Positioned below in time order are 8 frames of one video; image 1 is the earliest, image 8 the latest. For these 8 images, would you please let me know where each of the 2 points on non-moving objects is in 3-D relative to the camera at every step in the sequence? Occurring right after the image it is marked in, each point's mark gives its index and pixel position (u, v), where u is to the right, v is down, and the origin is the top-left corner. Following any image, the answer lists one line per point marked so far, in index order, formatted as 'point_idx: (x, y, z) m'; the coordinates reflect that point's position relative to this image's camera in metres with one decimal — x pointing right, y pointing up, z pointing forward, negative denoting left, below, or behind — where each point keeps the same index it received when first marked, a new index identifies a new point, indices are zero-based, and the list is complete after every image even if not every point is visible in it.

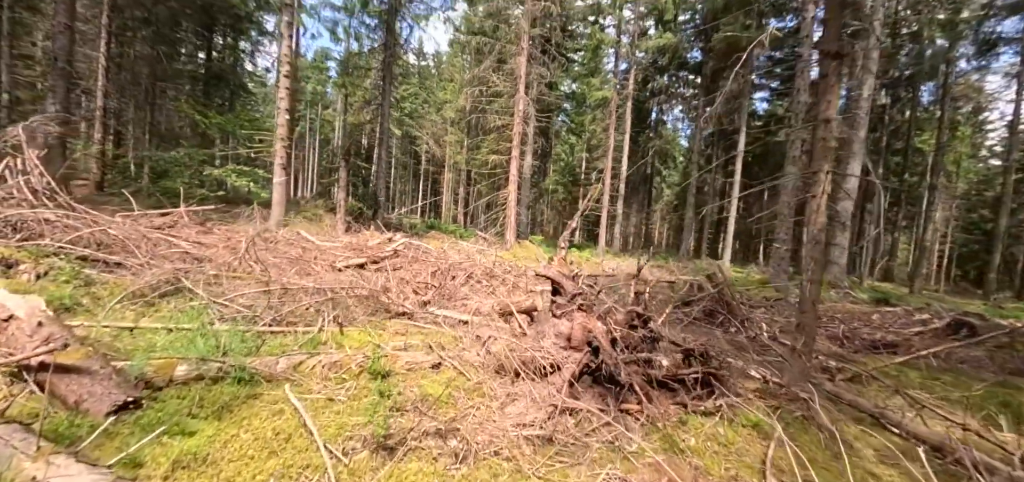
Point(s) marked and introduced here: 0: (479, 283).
0: (-0.5, -0.6, +5.9) m
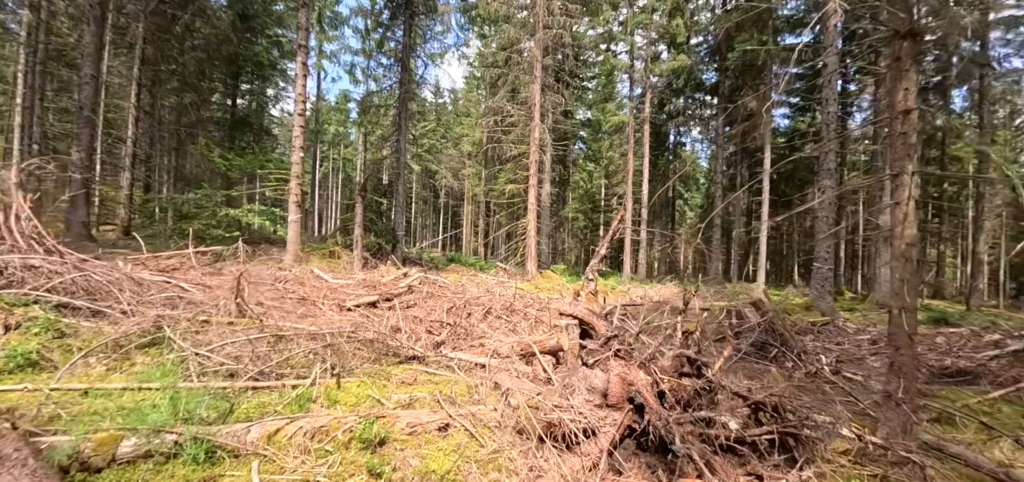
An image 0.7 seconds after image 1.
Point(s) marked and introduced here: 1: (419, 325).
0: (-0.2, -1.0, +5.4) m
1: (-1.0, -0.9, +4.6) m
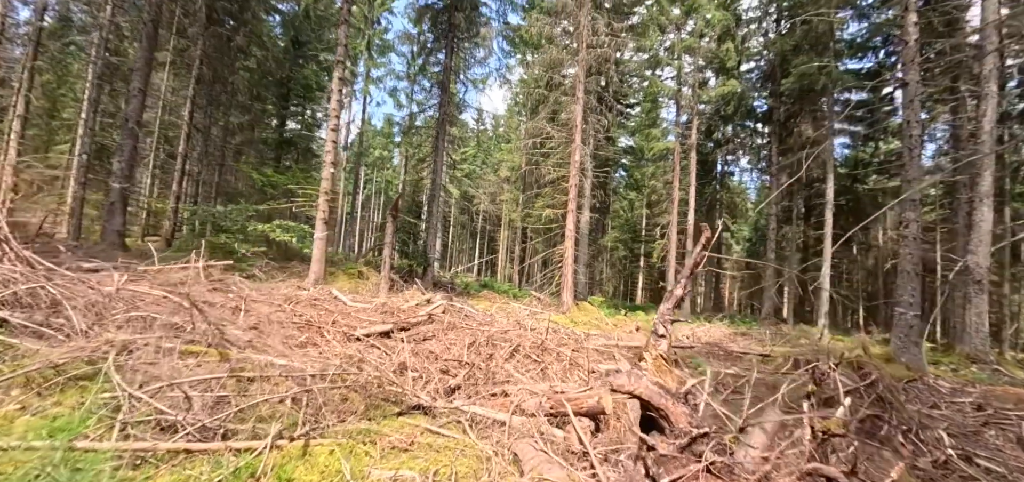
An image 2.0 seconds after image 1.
0: (+0.1, -1.3, +4.7) m
1: (-0.7, -1.1, +3.9) m
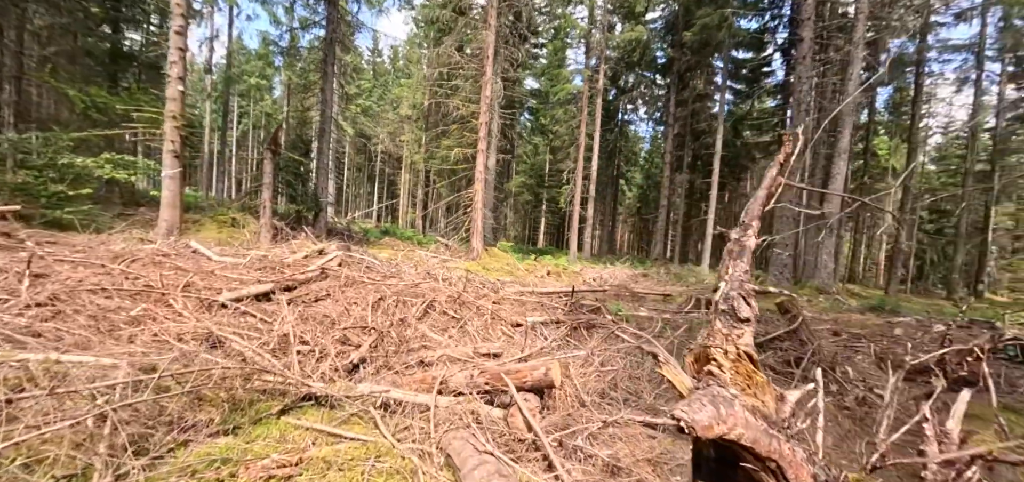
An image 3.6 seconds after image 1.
0: (-0.7, -0.7, +4.1) m
1: (-1.3, -0.7, +3.1) m
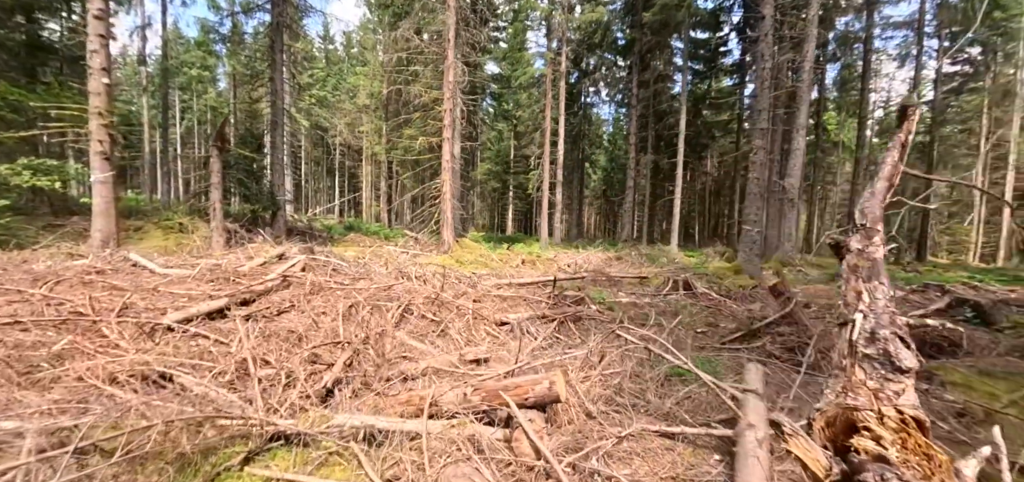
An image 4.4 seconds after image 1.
0: (-0.8, -0.7, +3.8) m
1: (-1.4, -0.7, +2.8) m
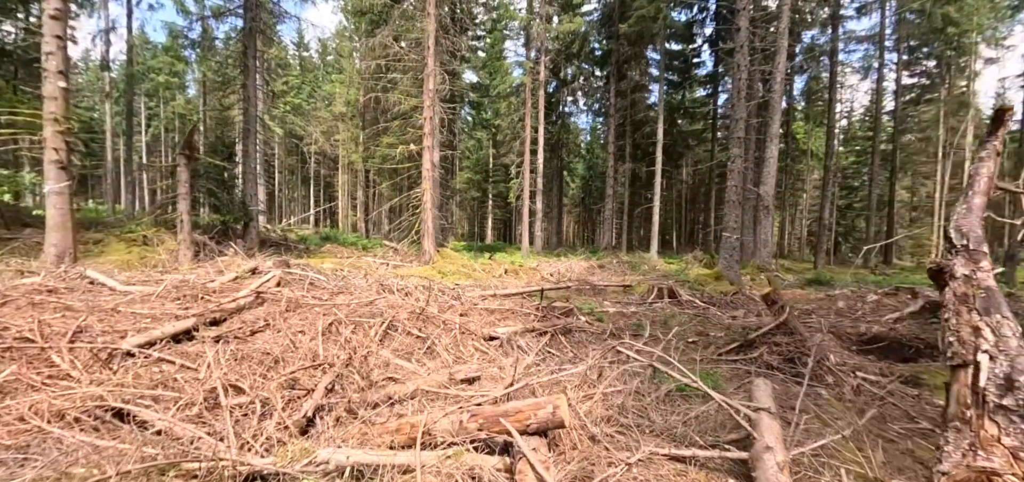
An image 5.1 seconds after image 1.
0: (-0.9, -0.8, +3.6) m
1: (-1.4, -0.8, +2.6) m
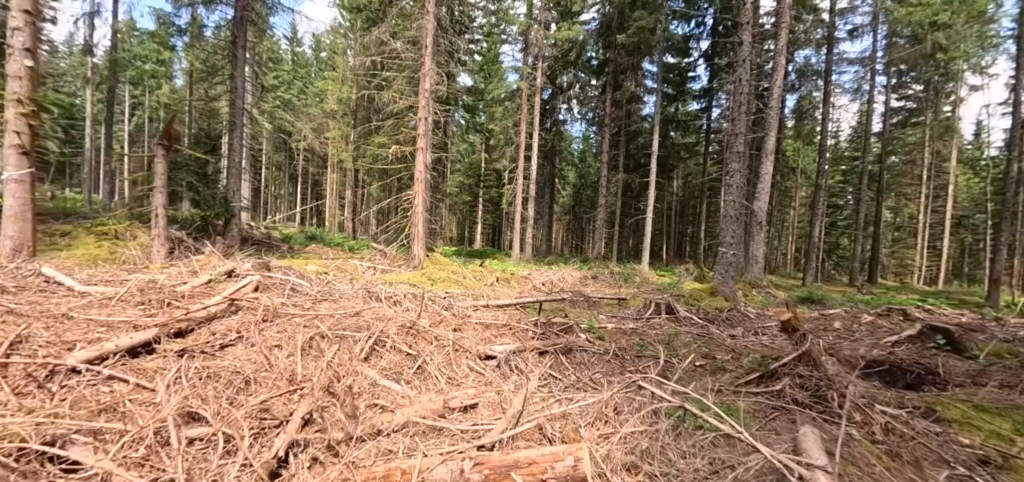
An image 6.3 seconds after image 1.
0: (-0.9, -0.9, +3.3) m
1: (-1.4, -0.8, +2.2) m
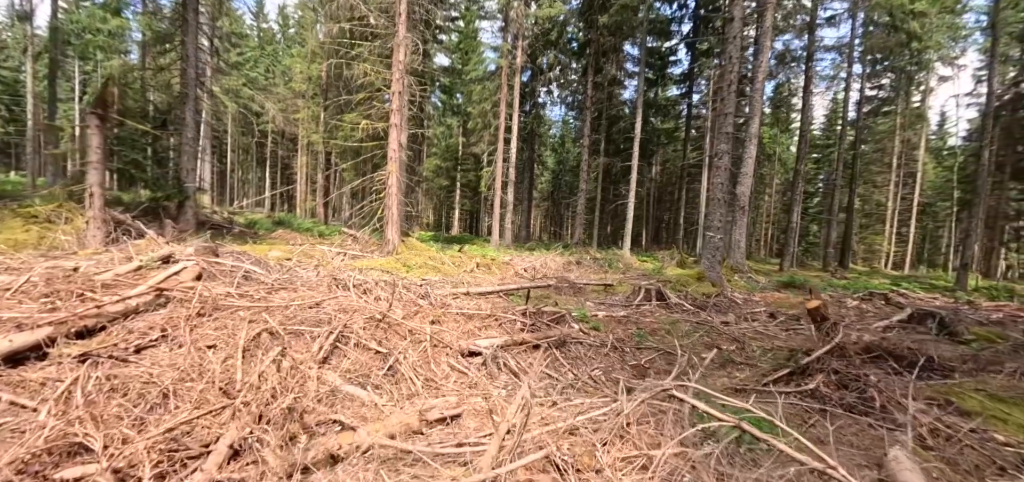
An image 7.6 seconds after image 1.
0: (-1.0, -0.7, +2.8) m
1: (-1.4, -0.7, +1.7) m
